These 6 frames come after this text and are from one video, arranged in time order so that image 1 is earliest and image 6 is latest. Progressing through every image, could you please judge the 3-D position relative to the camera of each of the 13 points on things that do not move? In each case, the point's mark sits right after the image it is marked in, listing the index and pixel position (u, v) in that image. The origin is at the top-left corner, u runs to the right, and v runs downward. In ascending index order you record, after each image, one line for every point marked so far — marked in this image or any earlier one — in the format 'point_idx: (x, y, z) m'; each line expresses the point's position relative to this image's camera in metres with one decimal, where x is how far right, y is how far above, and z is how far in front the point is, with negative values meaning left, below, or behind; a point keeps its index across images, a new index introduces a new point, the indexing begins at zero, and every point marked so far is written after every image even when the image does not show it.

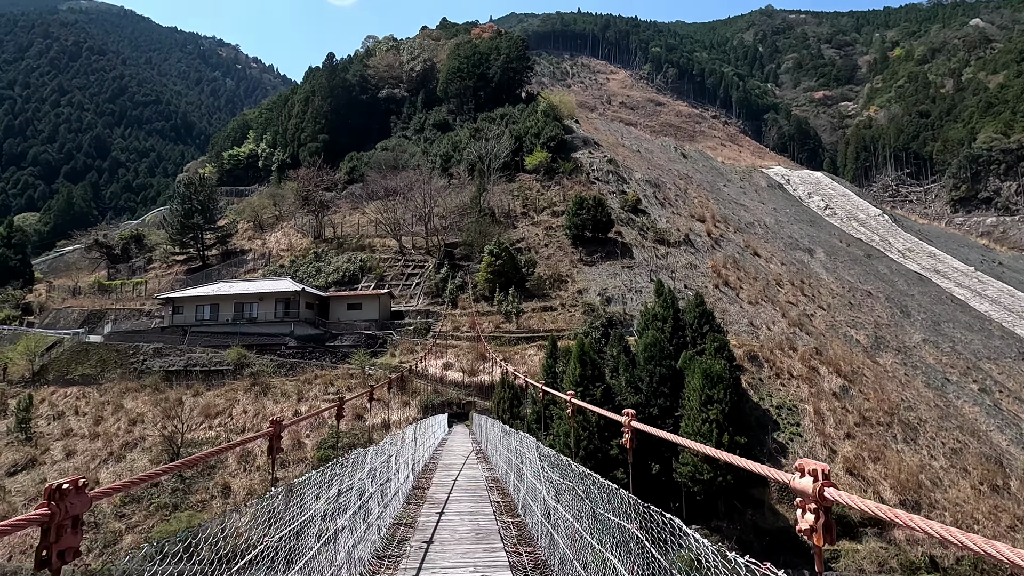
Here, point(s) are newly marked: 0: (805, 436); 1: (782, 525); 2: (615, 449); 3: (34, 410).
0: (+8.6, -4.4, +16.4) m
1: (+6.6, -5.8, +13.6) m
2: (+2.3, -3.6, +12.4) m
3: (-13.6, -3.5, +15.5) m
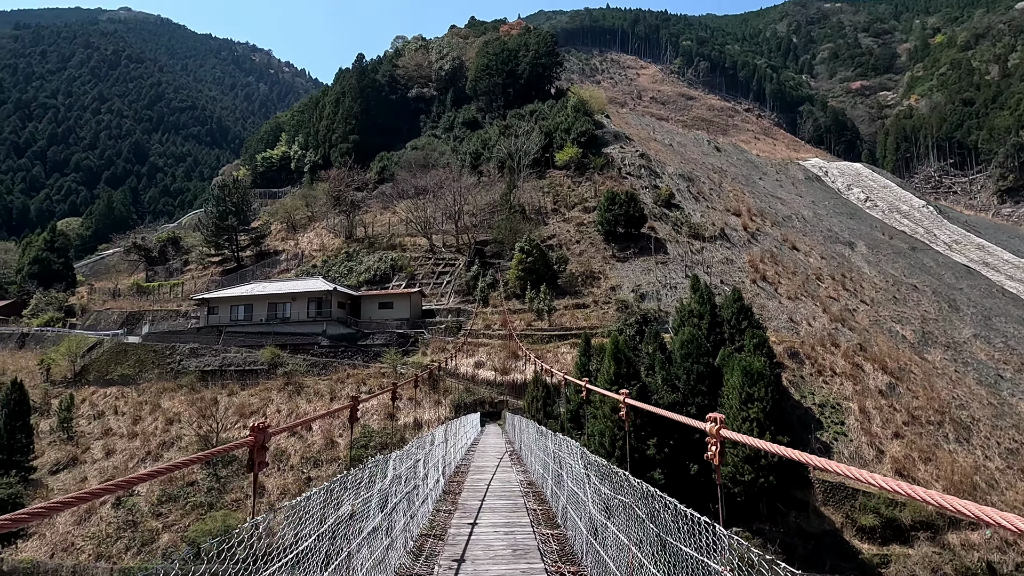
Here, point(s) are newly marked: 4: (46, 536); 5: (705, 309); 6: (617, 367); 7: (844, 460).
0: (+9.6, -4.2, +15.5) m
1: (+7.5, -5.7, +12.9) m
2: (+3.0, -3.5, +11.9) m
3: (-12.6, -3.5, +15.8) m
4: (-9.9, -5.3, +11.7) m
5: (+5.8, -0.7, +16.6) m
6: (+2.4, -1.8, +12.5) m
7: (+8.9, -4.7, +14.9) m
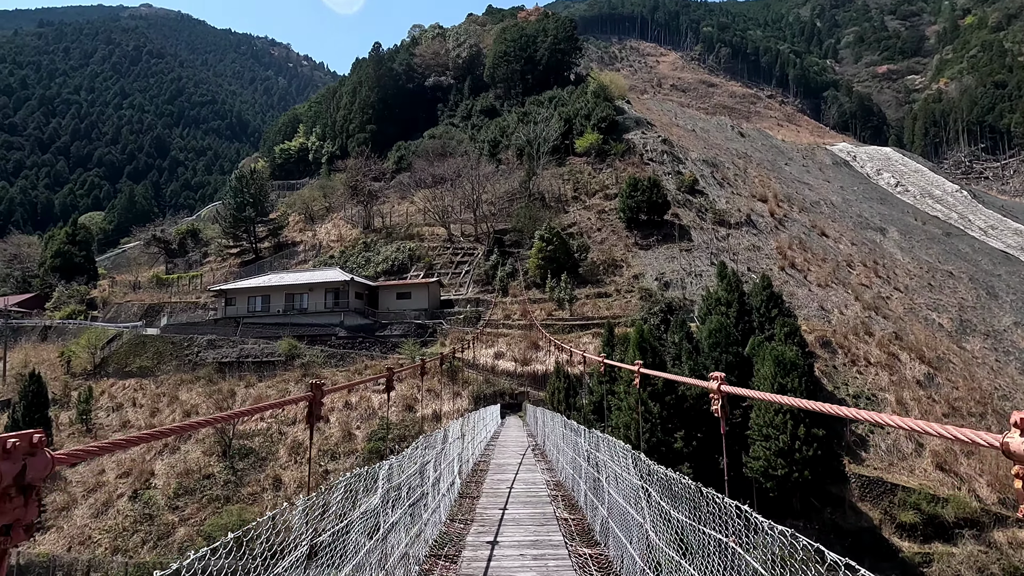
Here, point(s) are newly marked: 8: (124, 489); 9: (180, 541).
0: (+10.2, -3.8, +14.8) m
1: (+8.0, -5.3, +12.2) m
2: (+3.5, -3.2, +11.4) m
3: (-12.0, -3.3, +15.8) m
4: (-9.5, -5.1, +11.6) m
5: (+6.4, -0.3, +15.9) m
6: (+2.8, -1.5, +11.9) m
7: (+9.5, -4.3, +14.2) m
8: (-8.9, -4.6, +12.6) m
9: (-6.6, -5.0, +10.9) m
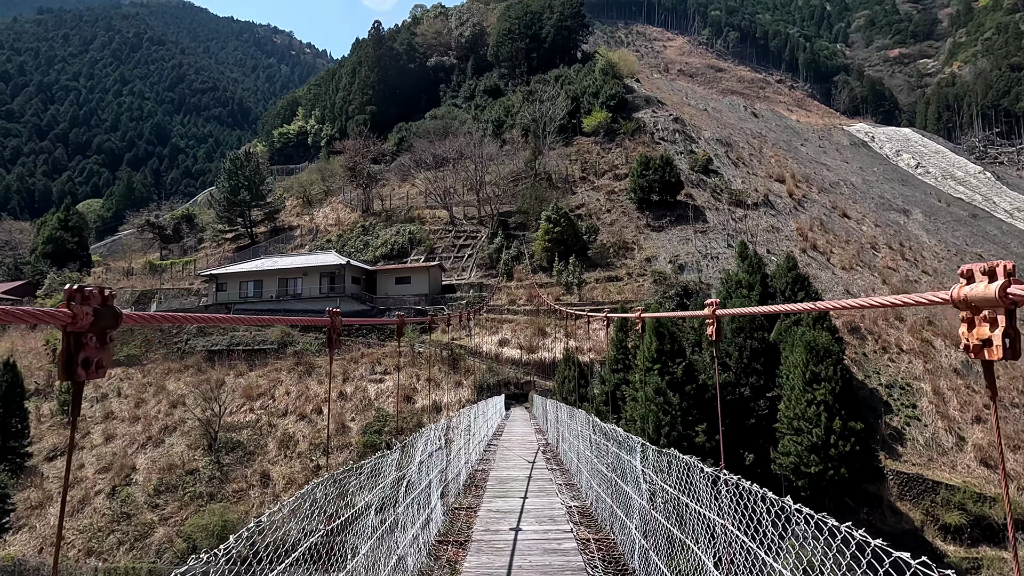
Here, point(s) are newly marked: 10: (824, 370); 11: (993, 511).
0: (+10.3, -3.3, +13.7) m
1: (+8.1, -4.9, +11.2) m
2: (+3.6, -2.8, +10.3) m
3: (-11.9, -2.9, +15.0) m
4: (-9.4, -4.8, +10.8) m
5: (+6.5, +0.2, +14.8) m
6: (+2.9, -1.1, +10.9) m
7: (+9.6, -3.8, +13.1) m
8: (-8.8, -4.2, +11.8) m
9: (-6.5, -4.7, +10.1) m
10: (+6.1, -1.6, +10.8) m
11: (+9.6, -4.4, +10.9) m
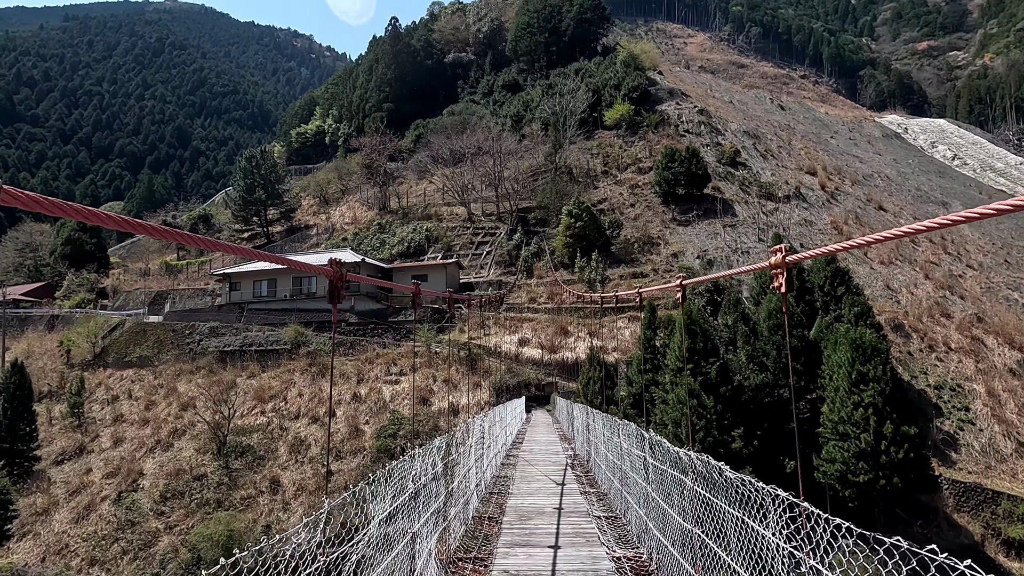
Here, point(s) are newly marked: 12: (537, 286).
0: (+10.8, -3.1, +12.6) m
1: (+8.5, -4.8, +10.1) m
2: (+3.9, -2.7, +9.5) m
3: (-11.3, -2.9, +14.7) m
4: (-8.9, -4.7, +10.4) m
5: (+7.0, +0.4, +13.8) m
6: (+3.3, -1.0, +10.1) m
7: (+10.1, -3.7, +12.0) m
8: (-8.4, -4.2, +11.4) m
9: (-6.1, -4.6, +9.6) m
10: (+6.5, -1.5, +9.8) m
11: (+10.0, -4.3, +9.8) m
12: (+0.9, 0.0, +19.8) m
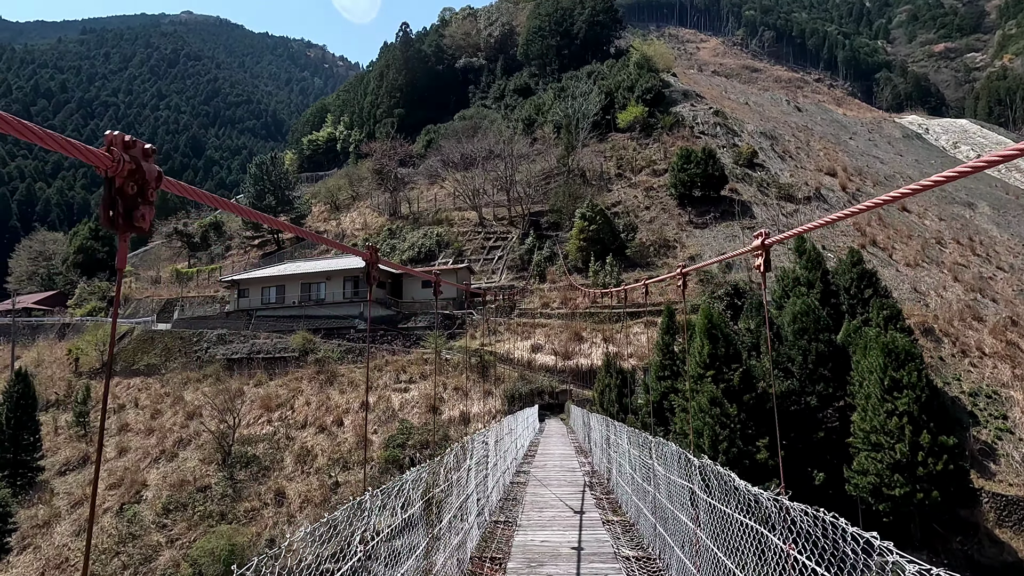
0: (+11.1, -3.2, +11.8) m
1: (+8.7, -4.8, +9.4) m
2: (+4.1, -2.7, +8.9) m
3: (-11.0, -3.0, +14.5) m
4: (-8.7, -4.8, +10.1) m
5: (+7.3, +0.3, +13.2) m
6: (+3.5, -1.0, +9.5) m
7: (+10.4, -3.7, +11.3) m
8: (-8.1, -4.3, +11.1) m
9: (-5.9, -4.7, +9.2) m
10: (+6.7, -1.5, +9.2) m
11: (+10.2, -4.3, +9.1) m
12: (+1.3, -0.1, +19.4) m
